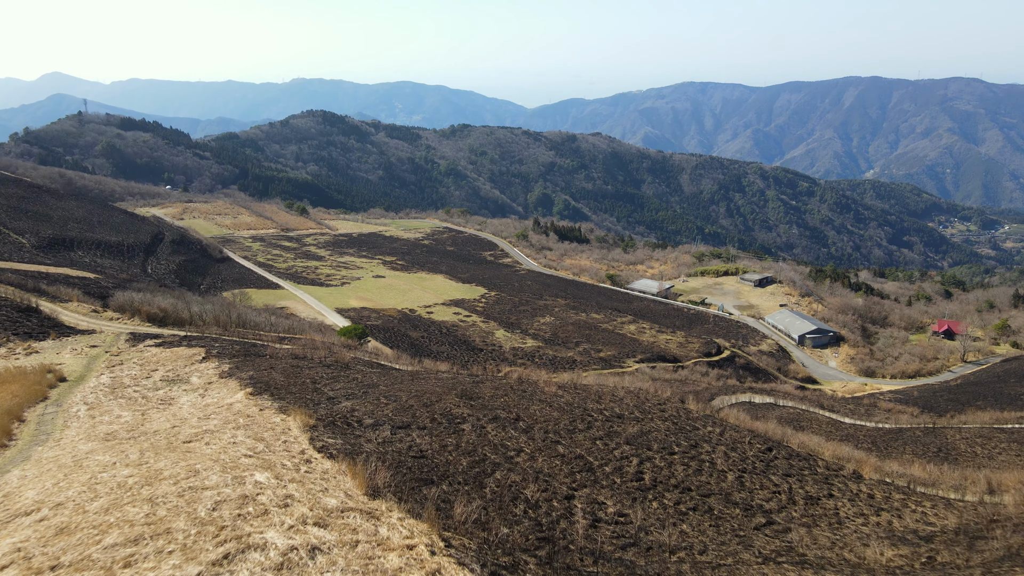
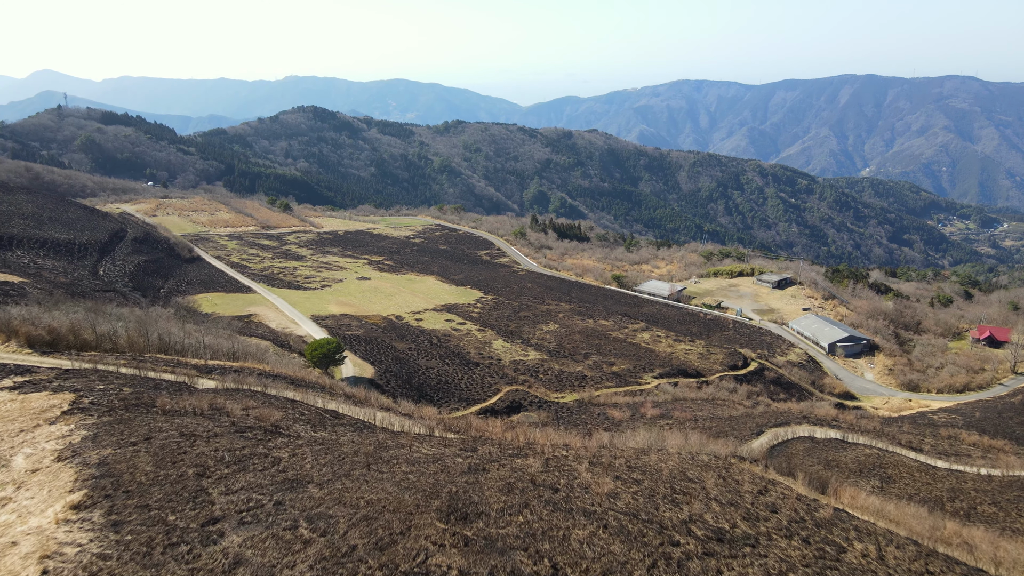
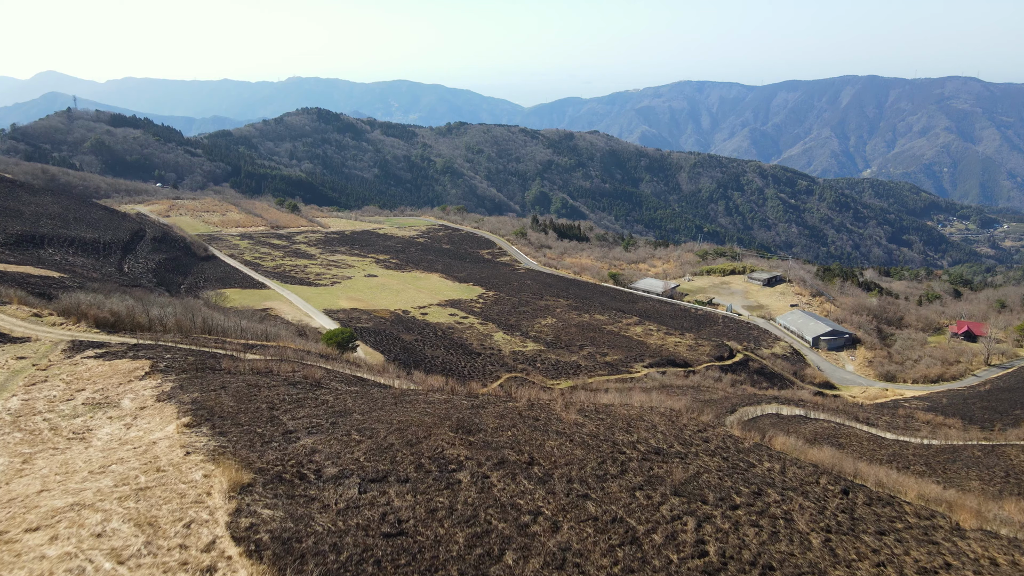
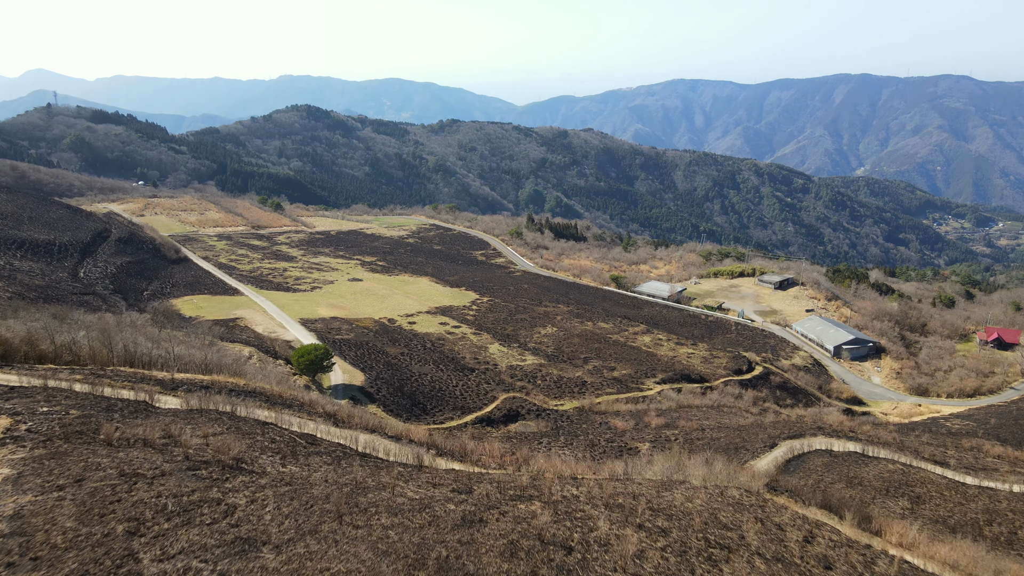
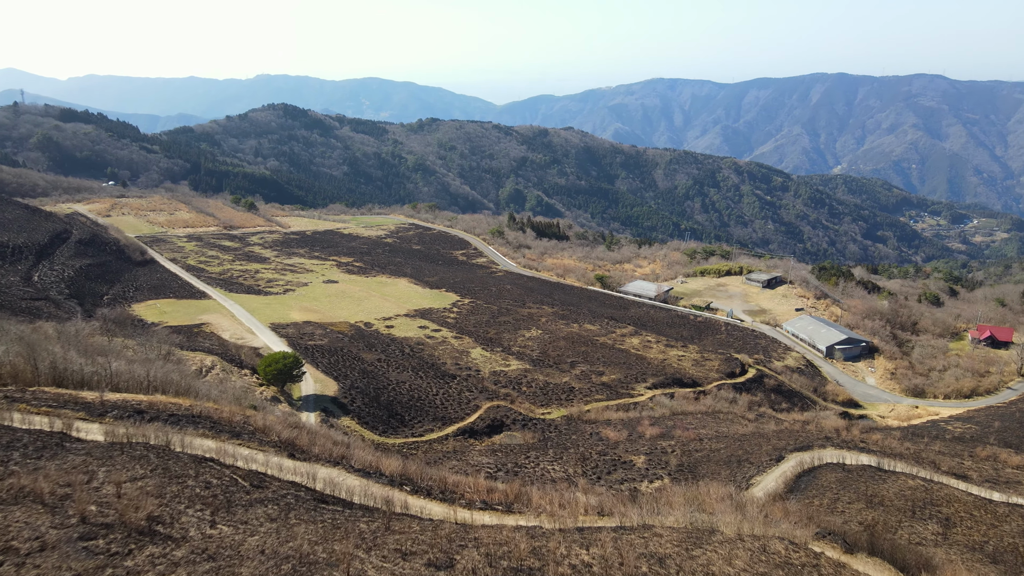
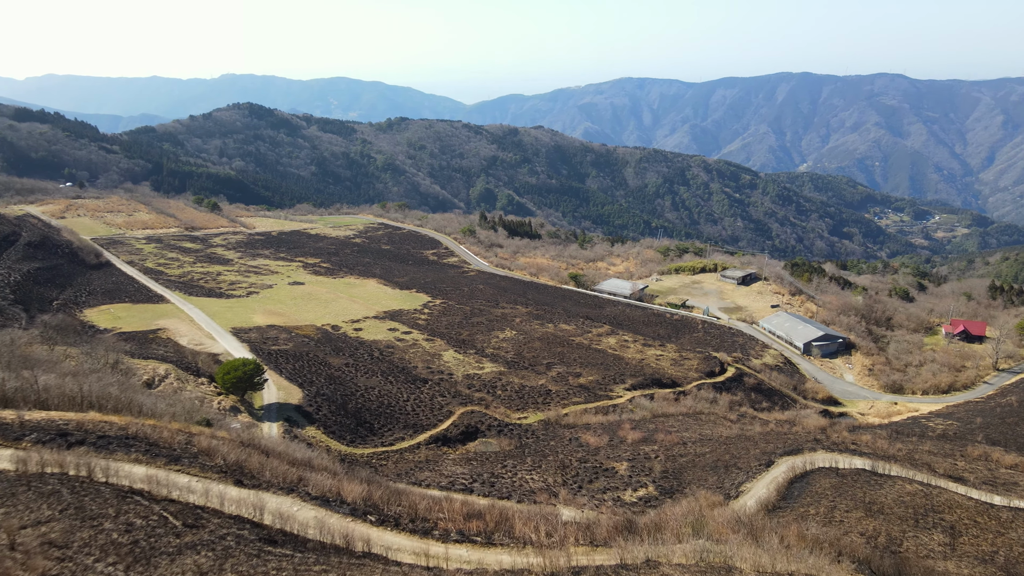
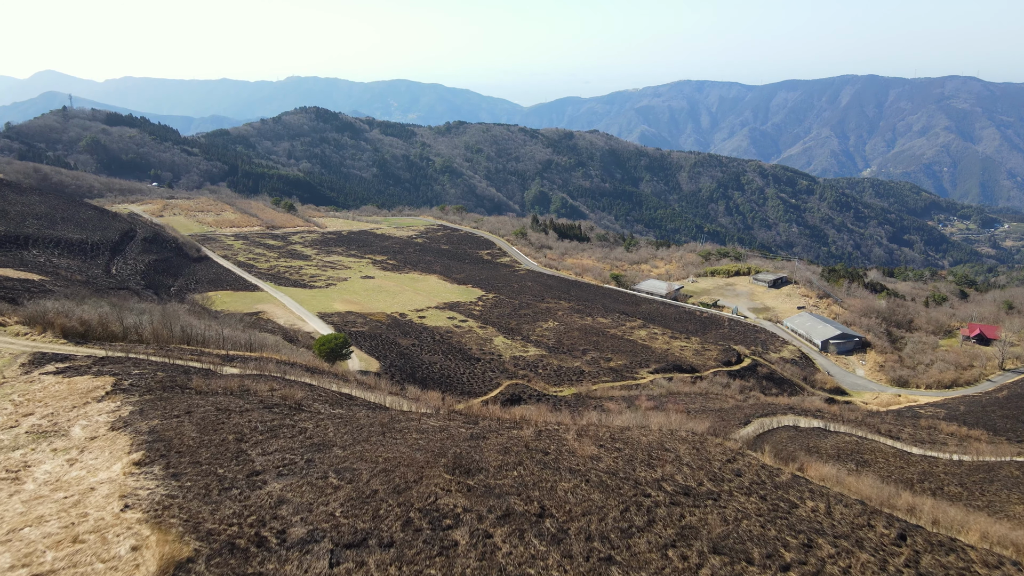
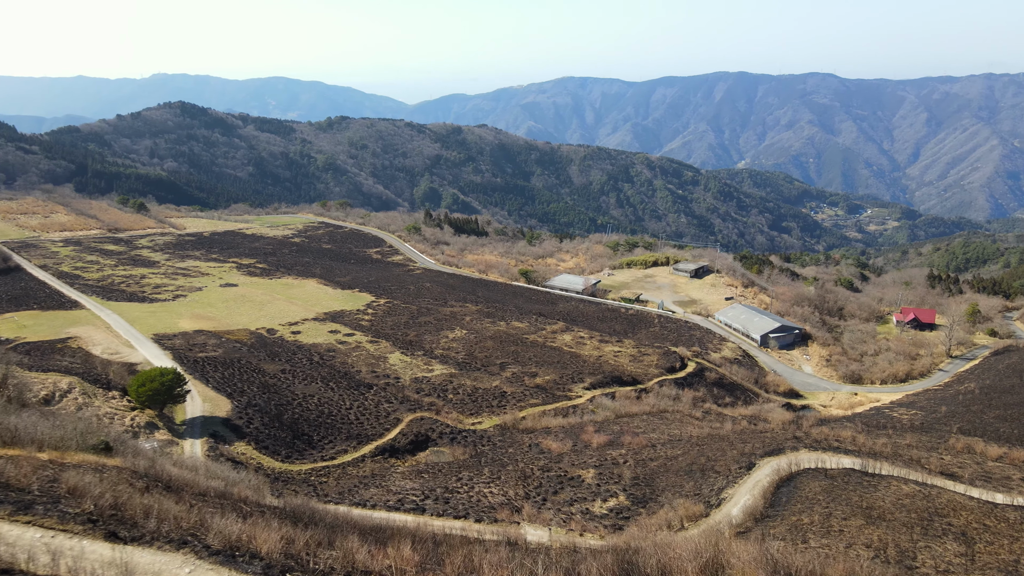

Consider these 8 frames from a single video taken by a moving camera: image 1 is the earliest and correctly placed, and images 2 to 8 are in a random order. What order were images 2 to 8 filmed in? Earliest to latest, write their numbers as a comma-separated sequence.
3, 7, 2, 4, 5, 6, 8
